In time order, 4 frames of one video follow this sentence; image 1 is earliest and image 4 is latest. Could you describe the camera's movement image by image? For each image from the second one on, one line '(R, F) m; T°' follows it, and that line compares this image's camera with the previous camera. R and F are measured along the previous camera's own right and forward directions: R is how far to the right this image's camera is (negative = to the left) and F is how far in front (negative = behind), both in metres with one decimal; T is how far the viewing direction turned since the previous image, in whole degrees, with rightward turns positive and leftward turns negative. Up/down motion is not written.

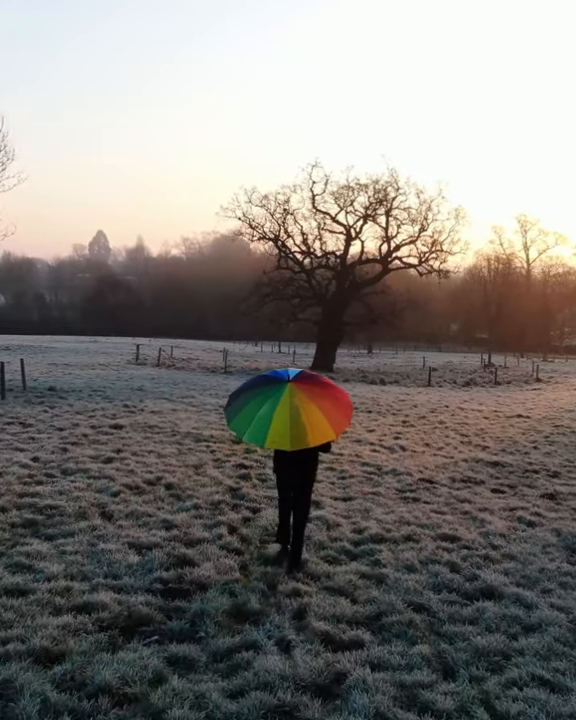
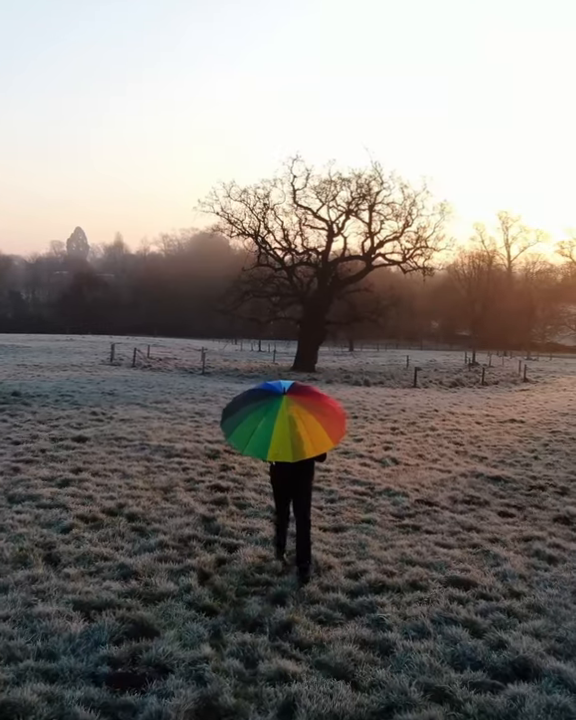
(0.0, +1.3) m; +1°
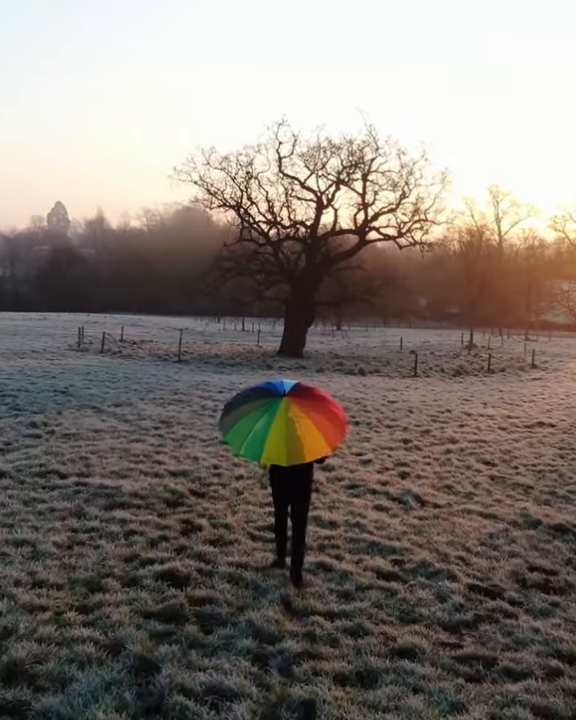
(-0.1, +3.5) m; +1°
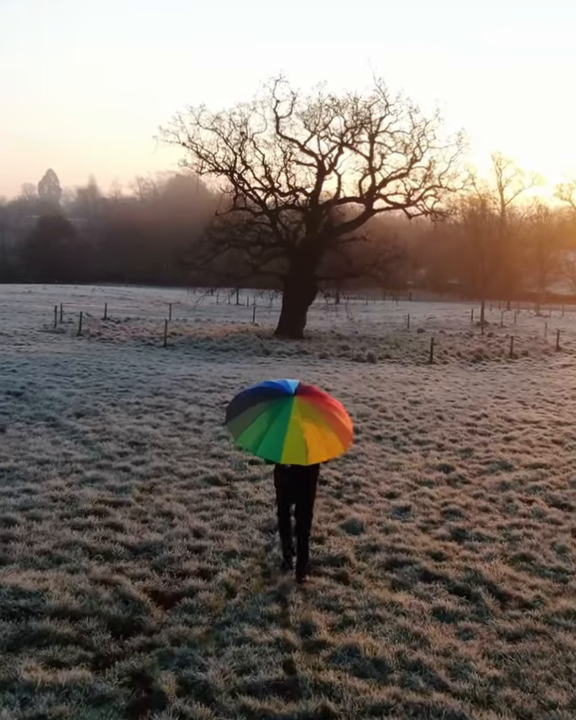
(-0.2, +3.4) m; 0°
